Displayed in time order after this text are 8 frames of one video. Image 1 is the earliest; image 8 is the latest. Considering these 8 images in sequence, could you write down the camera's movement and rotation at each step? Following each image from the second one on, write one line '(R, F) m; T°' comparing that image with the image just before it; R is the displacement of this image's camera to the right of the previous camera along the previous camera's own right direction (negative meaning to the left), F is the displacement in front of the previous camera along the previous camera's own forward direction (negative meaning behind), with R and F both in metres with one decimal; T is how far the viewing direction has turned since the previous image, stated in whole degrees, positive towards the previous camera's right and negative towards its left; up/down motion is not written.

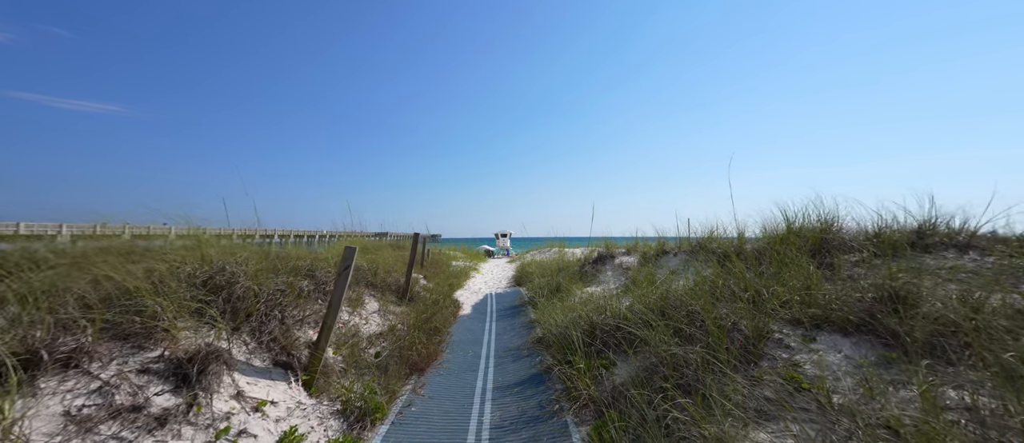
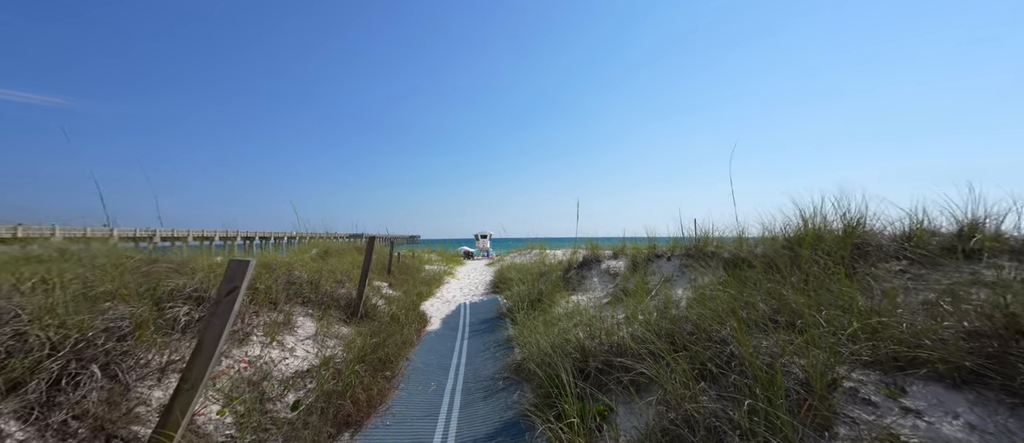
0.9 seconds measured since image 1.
(+0.1, +1.0) m; +3°
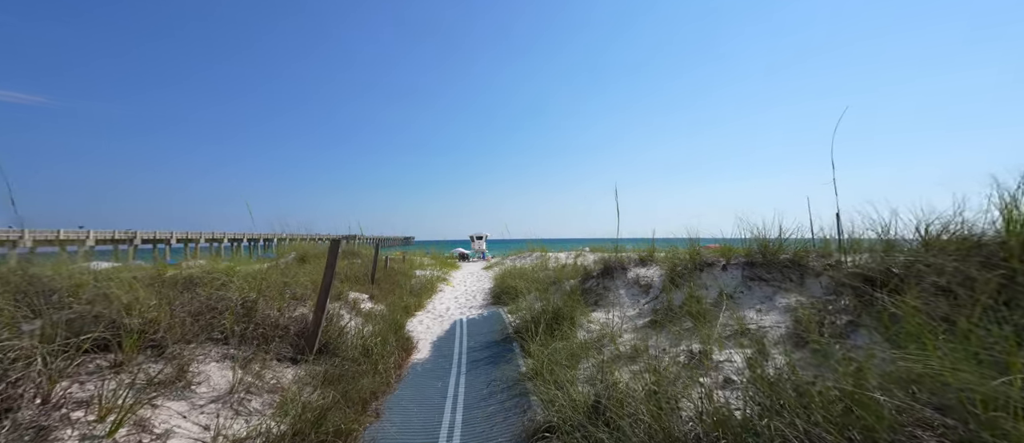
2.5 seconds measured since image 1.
(-0.2, +1.5) m; +1°
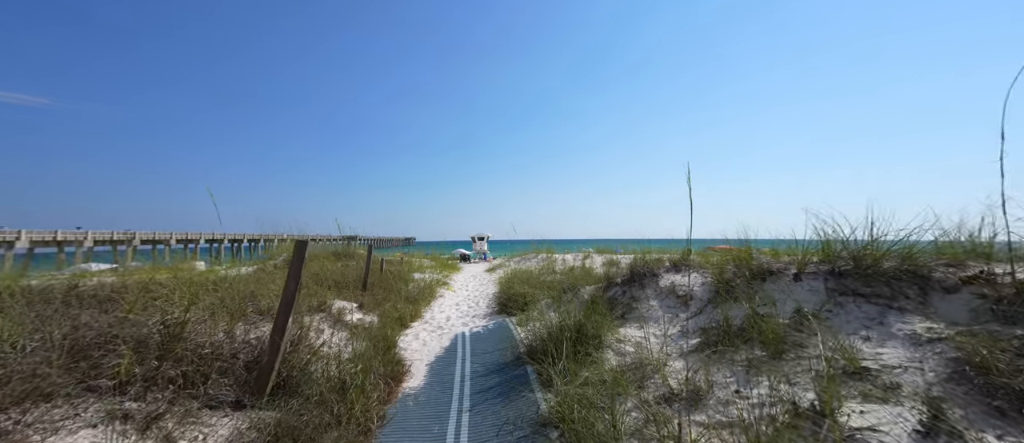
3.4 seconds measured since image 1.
(-0.1, +1.0) m; 0°
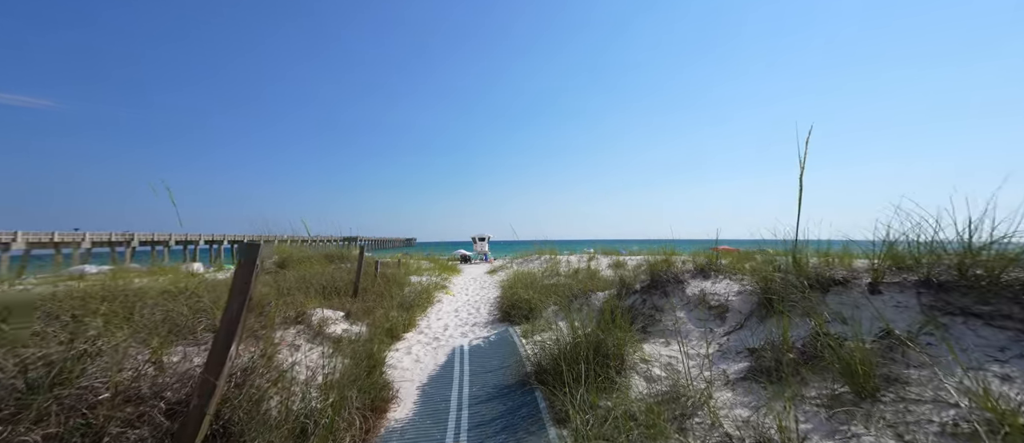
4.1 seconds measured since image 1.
(0.0, +0.7) m; 0°
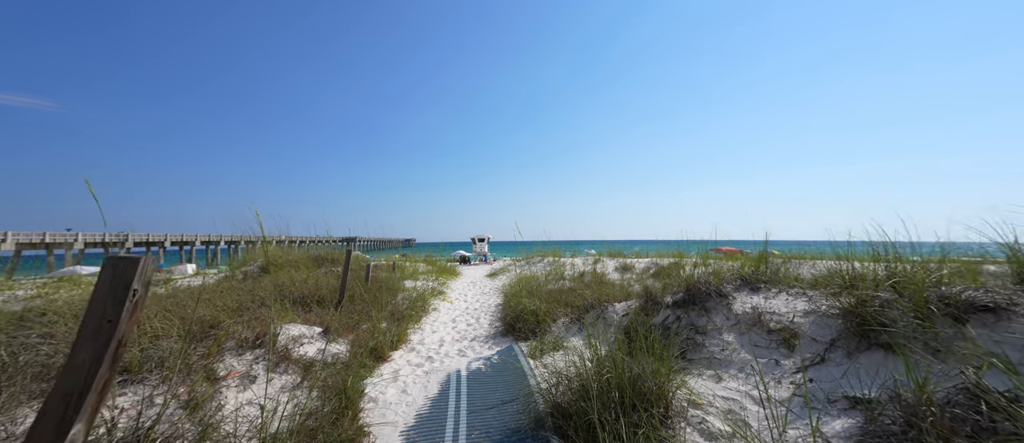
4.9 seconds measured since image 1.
(-0.1, +0.9) m; 0°
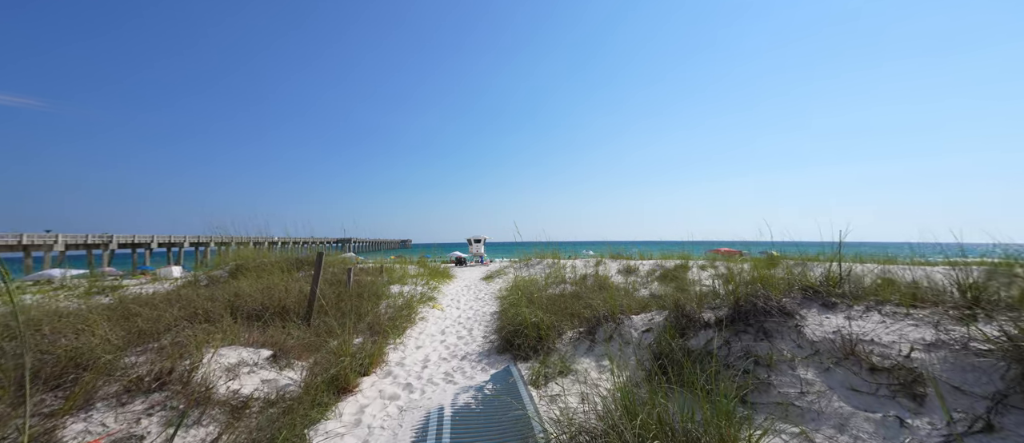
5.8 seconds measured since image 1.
(0.0, +1.1) m; +1°
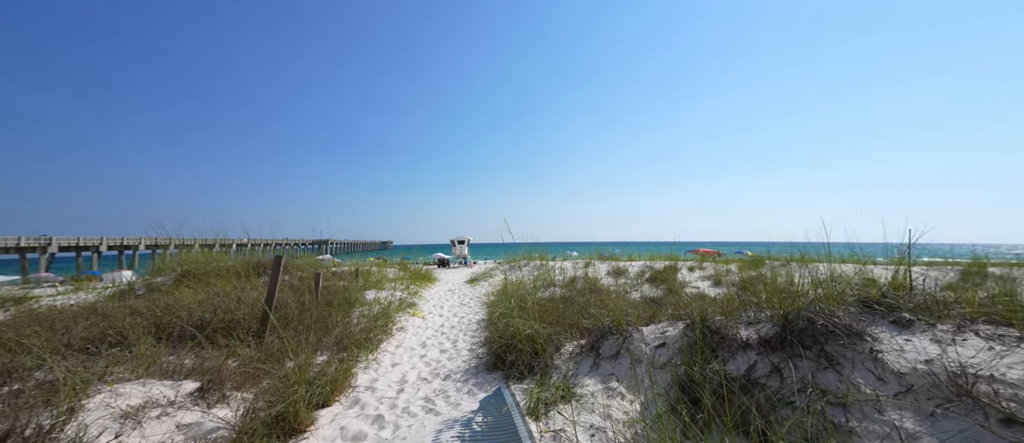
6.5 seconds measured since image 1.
(-0.1, +0.8) m; +3°
